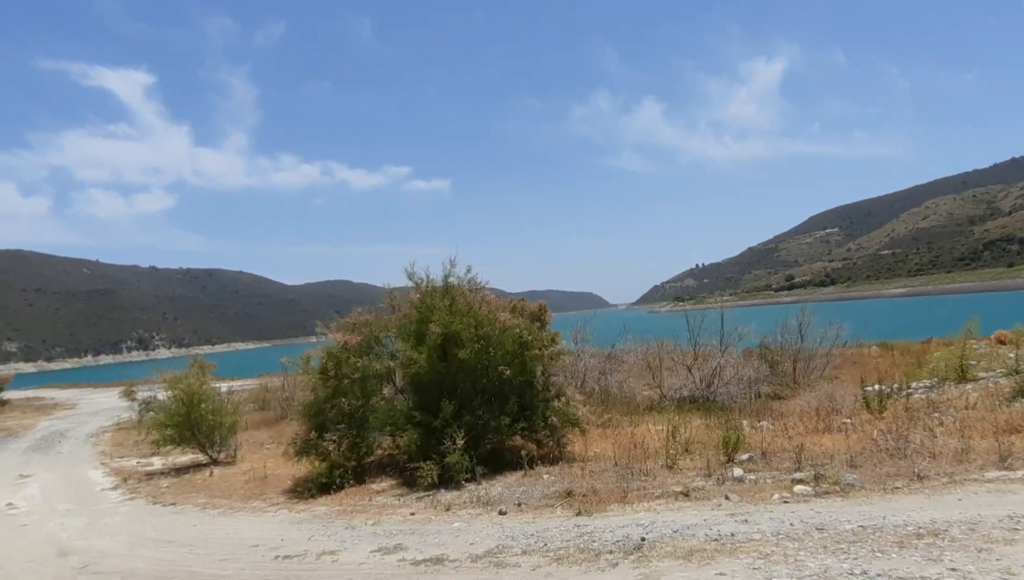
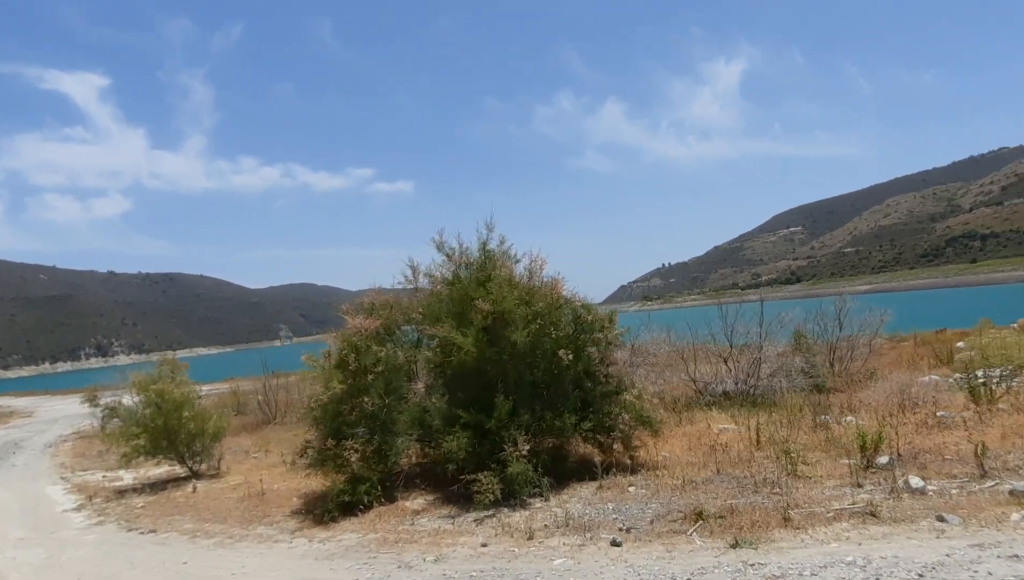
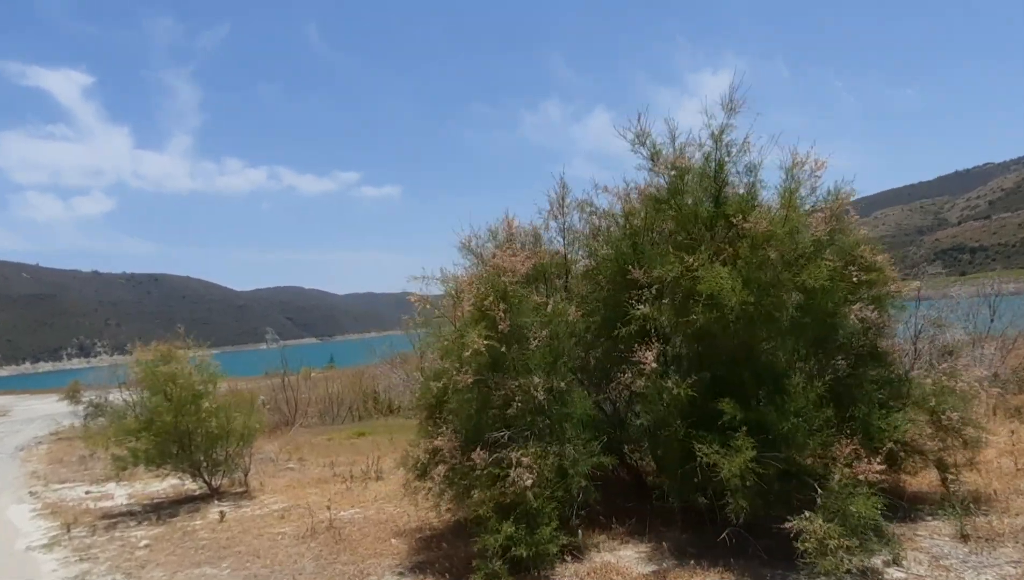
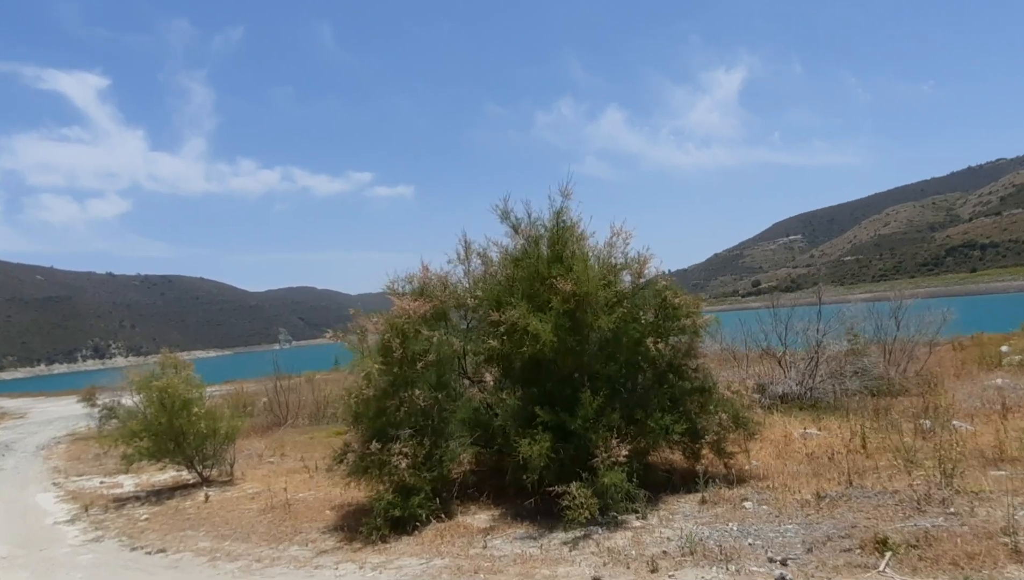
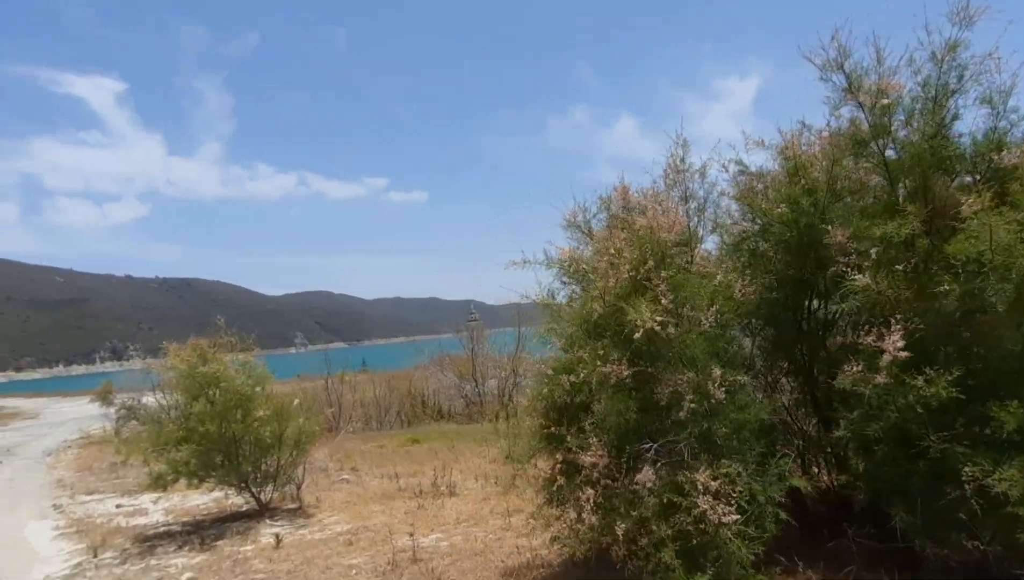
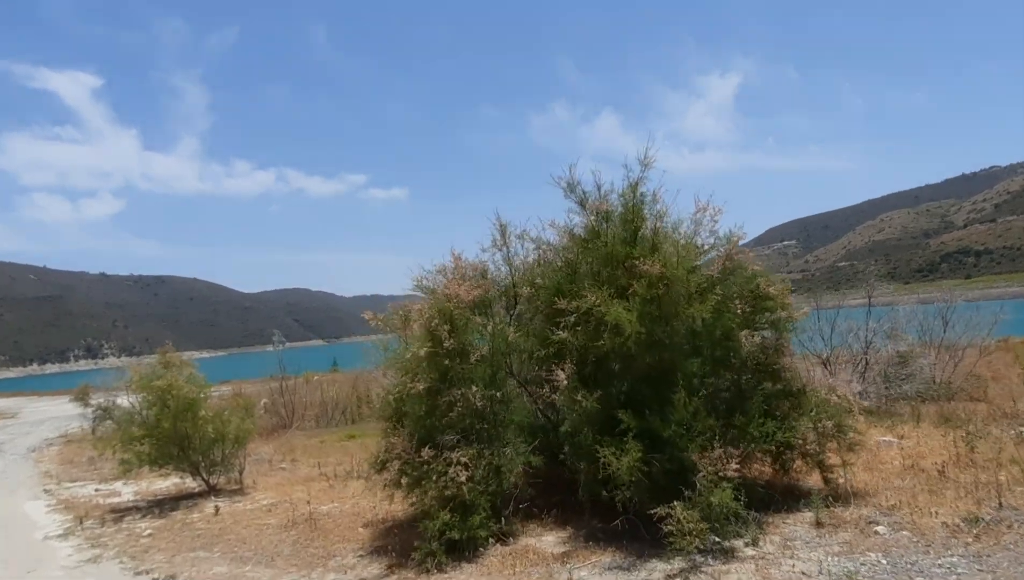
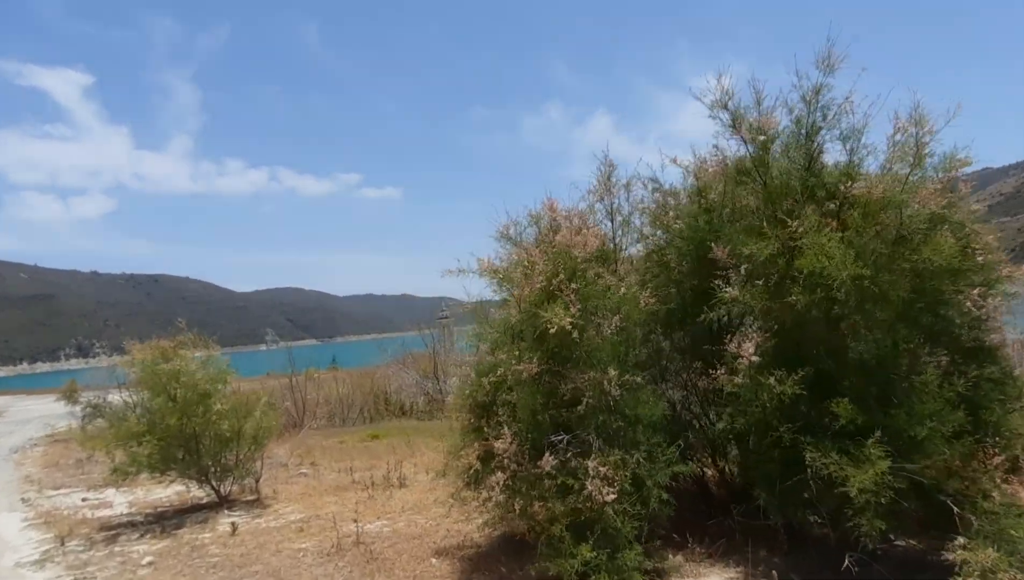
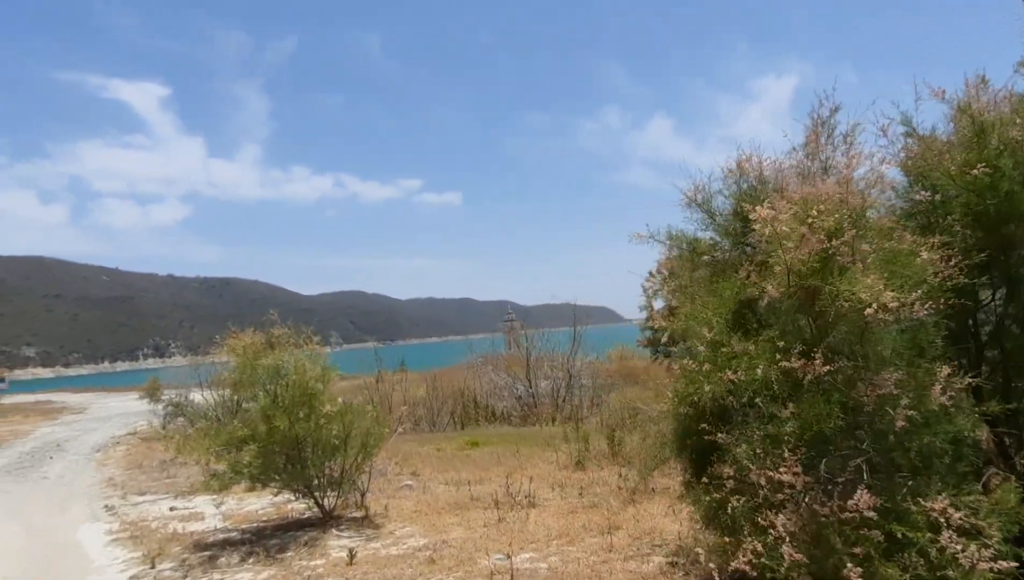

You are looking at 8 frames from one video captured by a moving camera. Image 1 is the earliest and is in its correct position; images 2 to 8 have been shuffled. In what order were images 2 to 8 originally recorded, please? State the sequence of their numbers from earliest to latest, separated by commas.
2, 4, 6, 3, 7, 5, 8
